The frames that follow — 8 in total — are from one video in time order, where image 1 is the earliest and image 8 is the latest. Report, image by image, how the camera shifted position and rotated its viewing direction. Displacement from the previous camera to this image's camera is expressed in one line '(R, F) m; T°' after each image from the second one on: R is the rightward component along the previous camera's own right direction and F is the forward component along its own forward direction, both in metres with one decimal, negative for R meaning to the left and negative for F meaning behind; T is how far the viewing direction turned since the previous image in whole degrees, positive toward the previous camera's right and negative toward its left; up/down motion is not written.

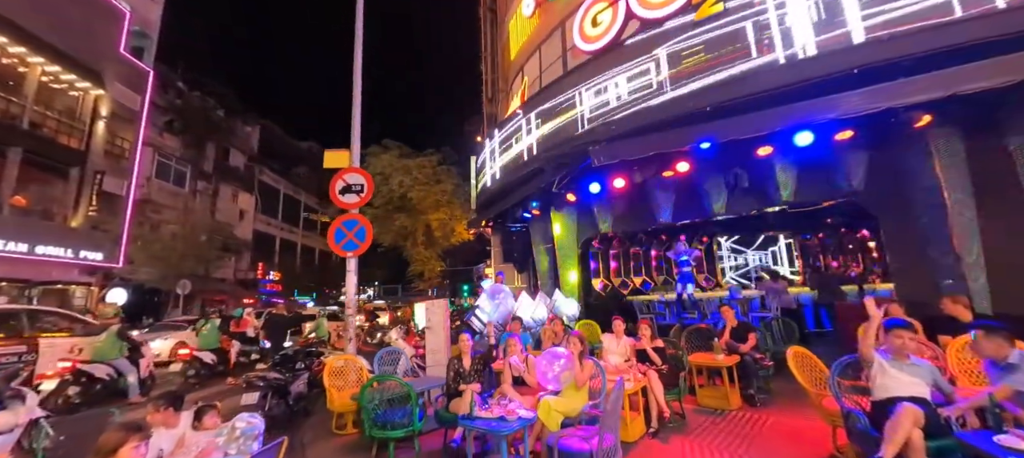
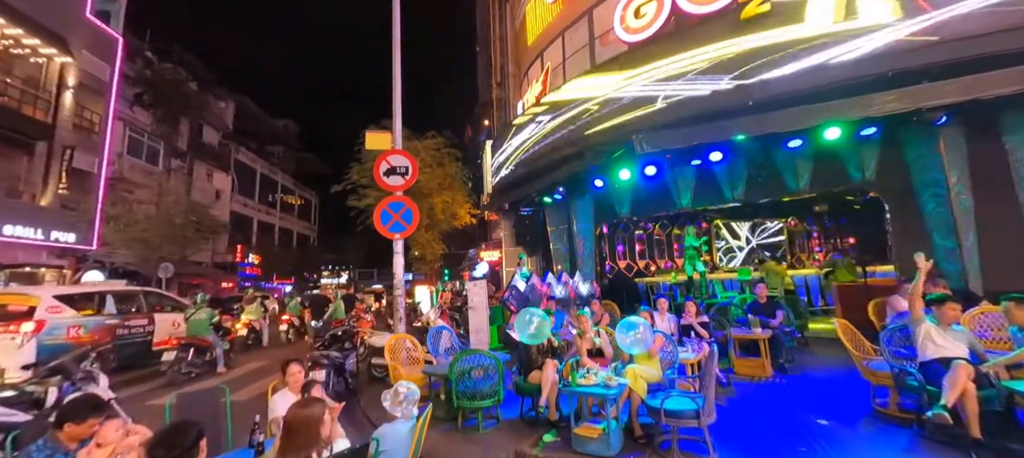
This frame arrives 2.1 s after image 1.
(-1.4, -0.2) m; +5°
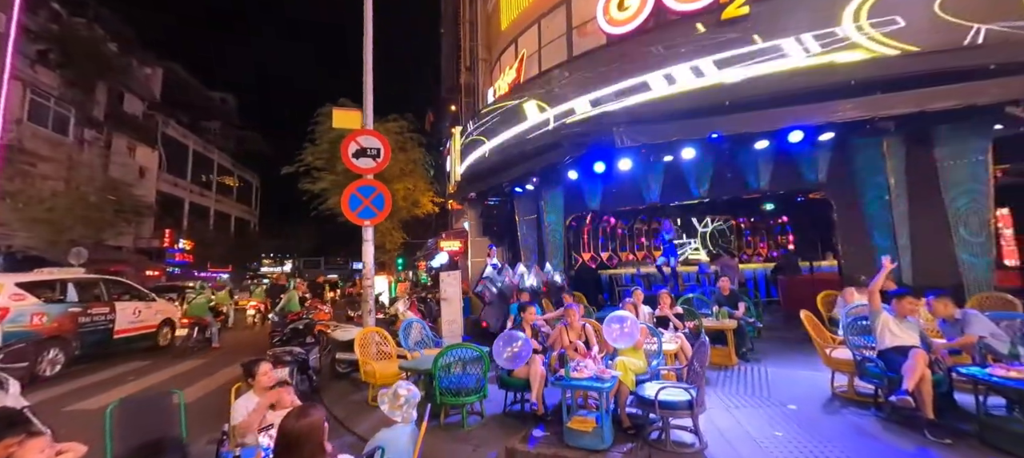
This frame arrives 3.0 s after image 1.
(-0.5, +0.2) m; +7°
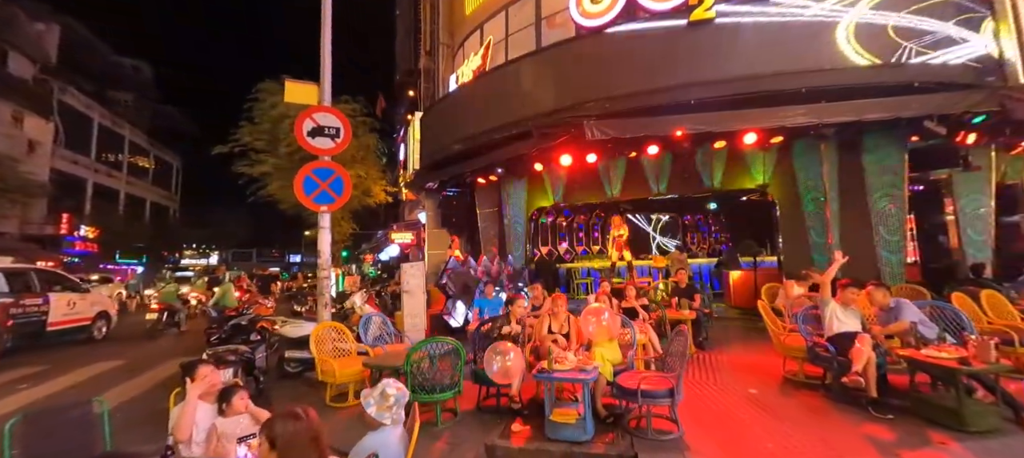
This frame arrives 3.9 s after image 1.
(-0.4, +0.2) m; +8°
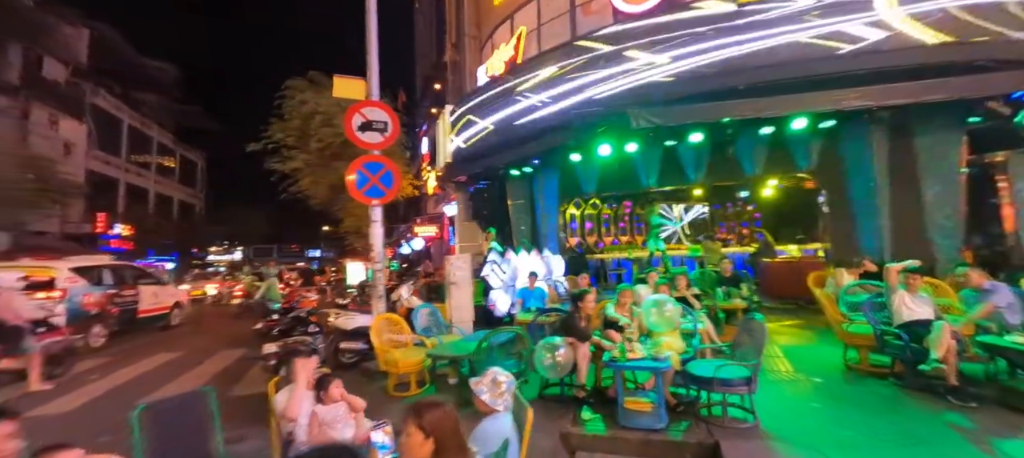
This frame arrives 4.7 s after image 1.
(-0.6, 0.0) m; -1°
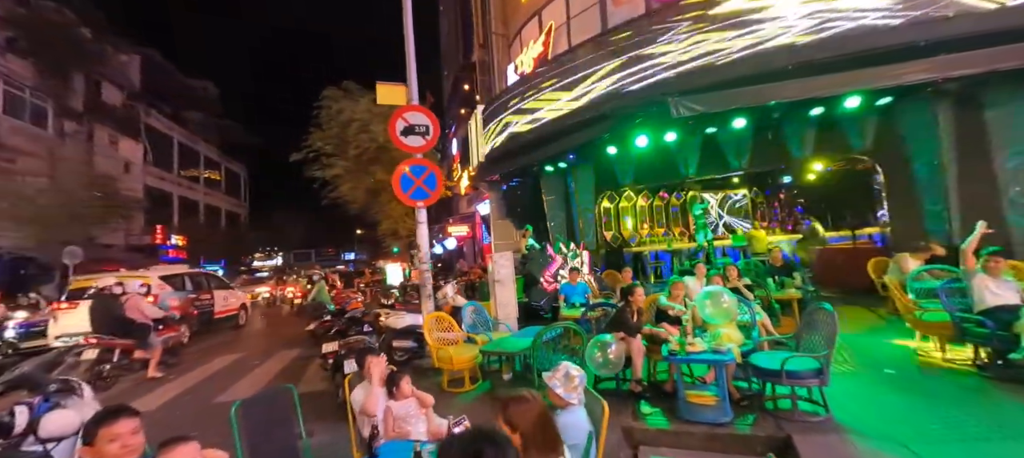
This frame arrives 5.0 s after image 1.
(-0.2, 0.0) m; -4°
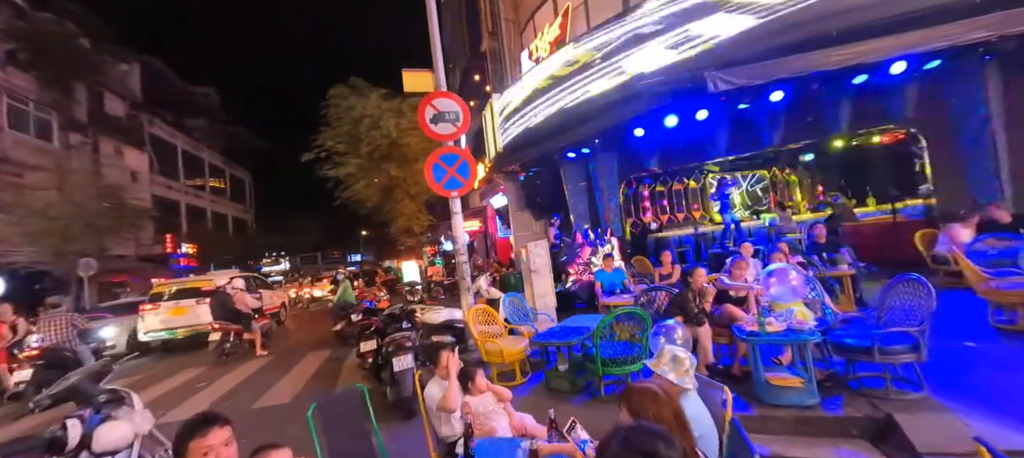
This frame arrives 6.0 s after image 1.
(-0.6, +0.3) m; 0°
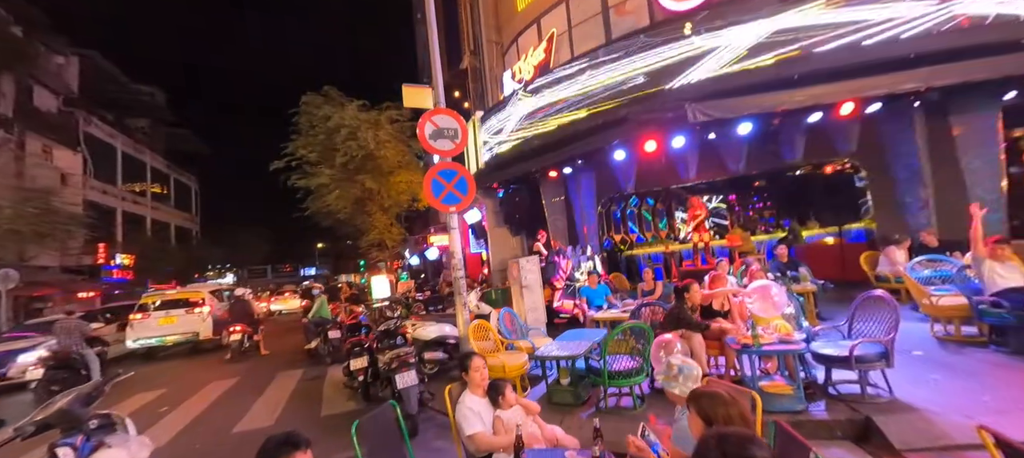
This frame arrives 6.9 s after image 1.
(-0.7, -0.1) m; +6°
